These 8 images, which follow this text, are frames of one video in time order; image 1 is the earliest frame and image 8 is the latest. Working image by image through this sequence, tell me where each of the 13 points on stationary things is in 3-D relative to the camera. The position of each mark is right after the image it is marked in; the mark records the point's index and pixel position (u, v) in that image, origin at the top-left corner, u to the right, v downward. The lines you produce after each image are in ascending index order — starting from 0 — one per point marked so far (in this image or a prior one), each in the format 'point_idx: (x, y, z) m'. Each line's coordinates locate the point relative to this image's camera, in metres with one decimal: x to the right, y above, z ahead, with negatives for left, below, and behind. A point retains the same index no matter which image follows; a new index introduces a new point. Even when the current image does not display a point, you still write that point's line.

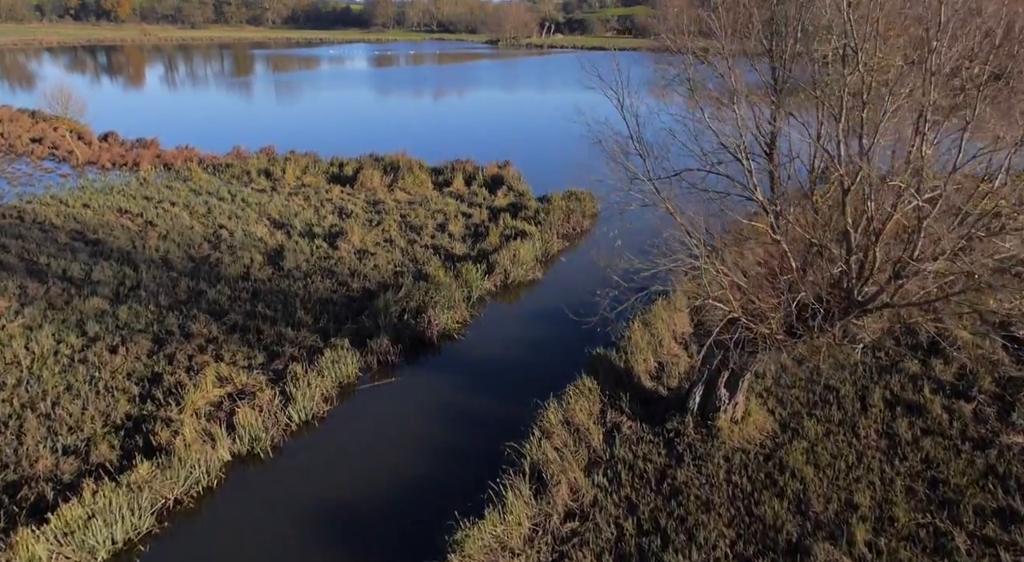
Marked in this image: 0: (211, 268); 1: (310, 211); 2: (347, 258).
0: (-3.0, +0.1, +7.5) m
1: (-2.7, +0.9, +9.9) m
2: (-1.7, +0.2, +7.9) m
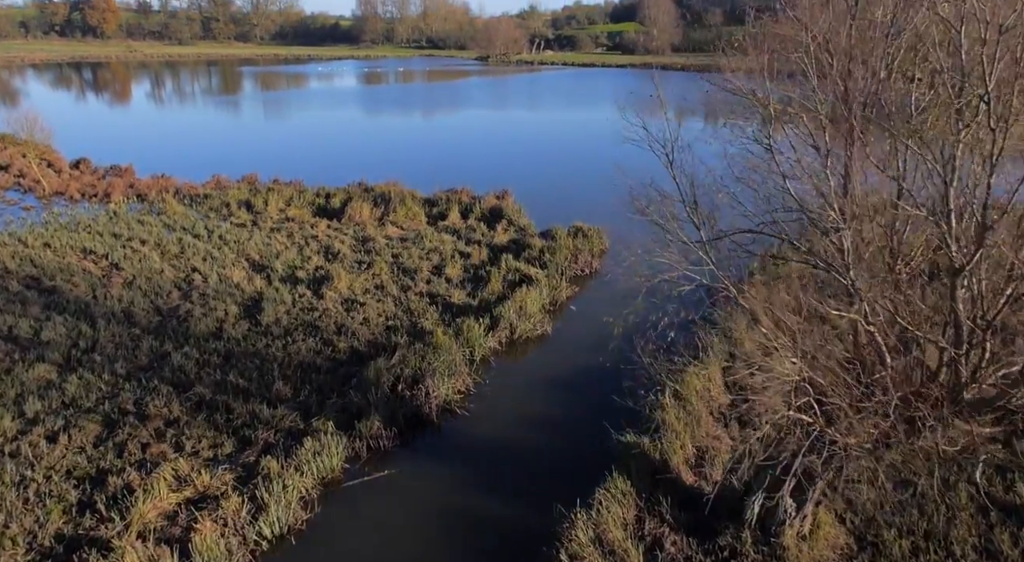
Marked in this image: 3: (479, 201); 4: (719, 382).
0: (-3.0, -0.4, +6.6) m
1: (-2.6, +0.4, +9.0) m
2: (-1.7, -0.3, +7.0) m
3: (-0.5, +1.2, +11.2) m
4: (+1.5, -0.7, +5.4) m
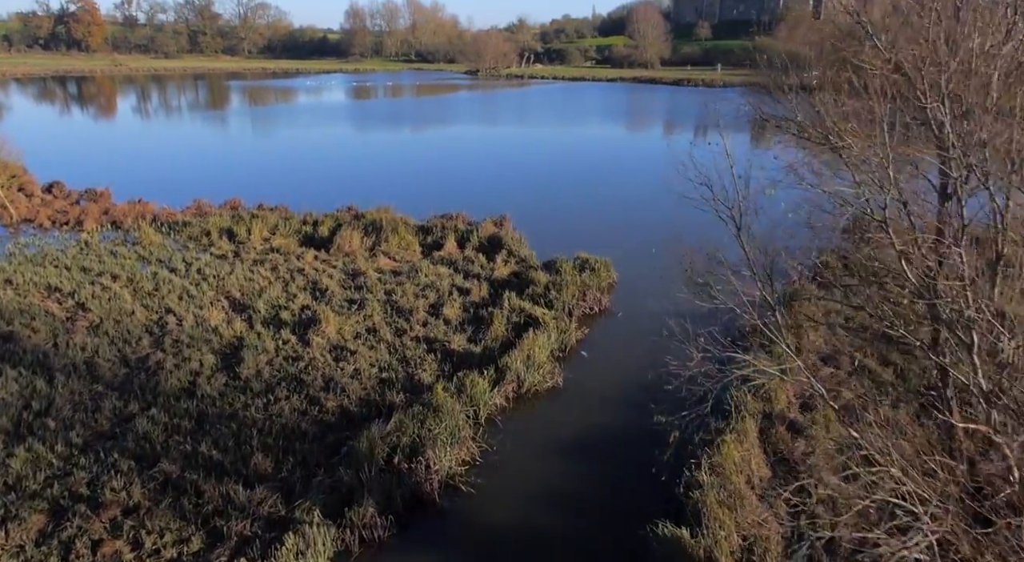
0: (-2.9, -0.8, +5.9) m
1: (-2.6, -0.1, +8.4) m
2: (-1.6, -0.7, +6.4) m
3: (-0.5, +0.7, +10.5) m
4: (+1.6, -1.1, +4.8) m
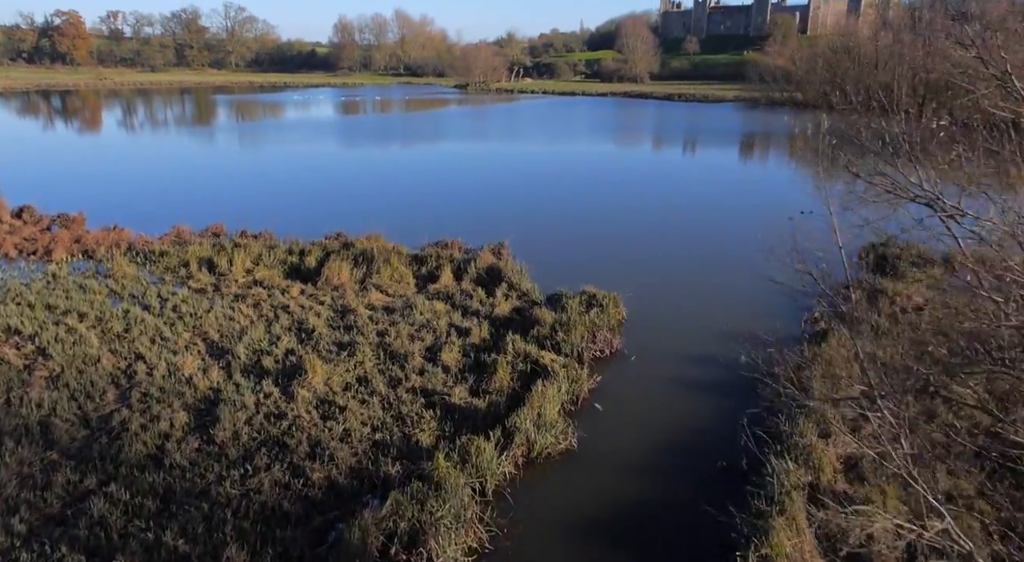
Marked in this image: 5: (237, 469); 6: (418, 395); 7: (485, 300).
0: (-2.9, -1.2, +5.3) m
1: (-2.6, -0.5, +7.7) m
2: (-1.6, -1.0, +5.7) m
3: (-0.5, +0.3, +9.9) m
4: (+1.7, -1.4, +4.2) m
5: (-1.8, -1.2, +4.9) m
6: (-0.8, -0.9, +6.1) m
7: (-0.3, -0.2, +8.5) m
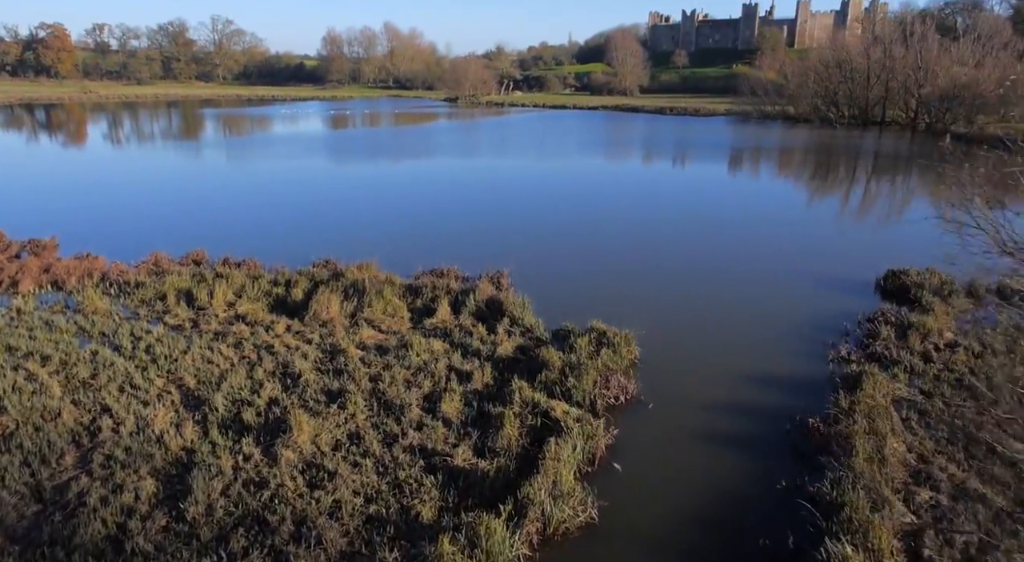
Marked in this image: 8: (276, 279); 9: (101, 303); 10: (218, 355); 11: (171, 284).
0: (-2.8, -1.5, +4.6) m
1: (-2.5, -0.8, +7.0) m
2: (-1.5, -1.4, +5.0) m
3: (-0.5, -0.1, +9.3) m
4: (+1.8, -1.7, +3.5) m
5: (-1.7, -1.6, +4.2) m
6: (-0.7, -1.3, +5.5) m
7: (-0.3, -0.6, +7.8) m
8: (-3.1, 0.0, +9.7) m
9: (-4.9, -0.3, +8.9) m
10: (-3.0, -0.7, +7.4) m
11: (-4.3, -0.1, +9.5) m
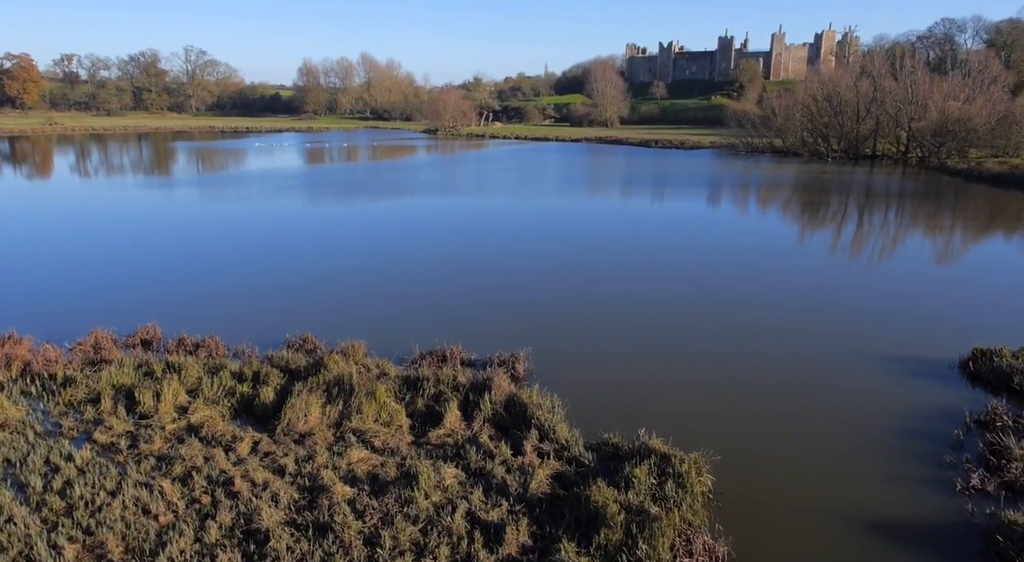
0: (-2.4, -2.3, +2.7) m
1: (-2.2, -1.7, +5.2) m
2: (-1.1, -2.2, +3.2) m
3: (-0.3, -1.0, +7.5) m
4: (+2.2, -2.4, +1.8) m
5: (-1.3, -2.3, +2.4) m
6: (-0.3, -2.1, +3.6) m
7: (0.0, -1.5, +6.1) m
8: (-2.8, -0.9, +7.8) m
9: (-4.7, -1.2, +6.9) m
10: (-2.7, -1.6, +5.6) m
11: (-4.1, -1.0, +7.6) m
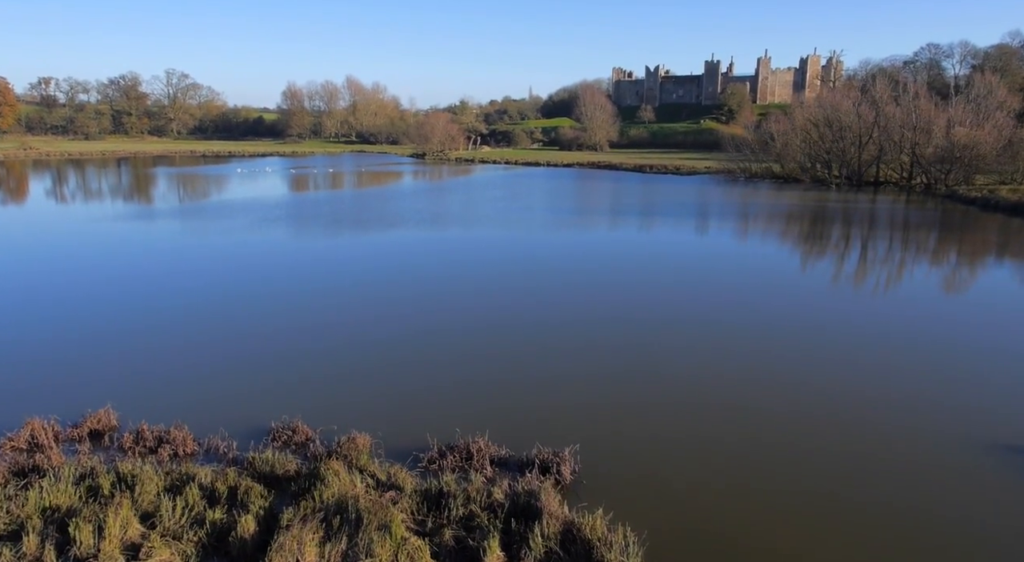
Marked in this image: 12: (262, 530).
0: (-1.9, -2.8, +0.9) m
1: (-1.8, -2.4, +3.4) m
2: (-0.6, -2.8, +1.4) m
3: (+0.2, -1.7, +5.8) m
4: (+2.7, -3.0, +0.1) m
5: (-0.8, -2.9, +0.6) m
6: (+0.2, -2.7, +1.9) m
7: (+0.5, -2.1, +4.3) m
8: (-2.4, -1.7, +6.0) m
9: (-4.2, -1.9, +5.1) m
10: (-2.2, -2.3, +3.8) m
11: (-3.7, -1.7, +5.8) m
12: (-1.9, -1.9, +5.5) m
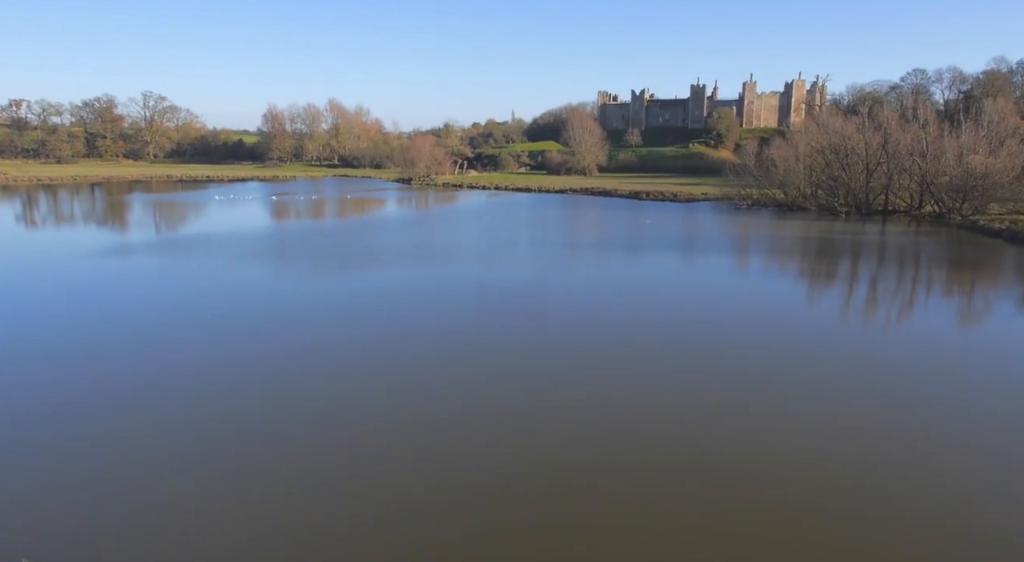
0: (-1.1, -3.5, -1.3) m
1: (-1.1, -3.1, +1.2) m
2: (+0.1, -3.4, -0.8) m
3: (+0.8, -2.5, +3.7) m
4: (+3.5, -3.6, -2.0) m
5: (0.0, -3.5, -1.6) m
6: (+0.9, -3.3, -0.3) m
7: (+1.1, -2.9, +2.2) m
8: (-1.8, -2.4, +3.8) m
9: (-3.6, -2.7, +2.9) m
10: (-1.5, -3.0, +1.6) m
11: (-3.0, -2.5, +3.5) m
12: (-1.2, -2.6, +3.3) m
